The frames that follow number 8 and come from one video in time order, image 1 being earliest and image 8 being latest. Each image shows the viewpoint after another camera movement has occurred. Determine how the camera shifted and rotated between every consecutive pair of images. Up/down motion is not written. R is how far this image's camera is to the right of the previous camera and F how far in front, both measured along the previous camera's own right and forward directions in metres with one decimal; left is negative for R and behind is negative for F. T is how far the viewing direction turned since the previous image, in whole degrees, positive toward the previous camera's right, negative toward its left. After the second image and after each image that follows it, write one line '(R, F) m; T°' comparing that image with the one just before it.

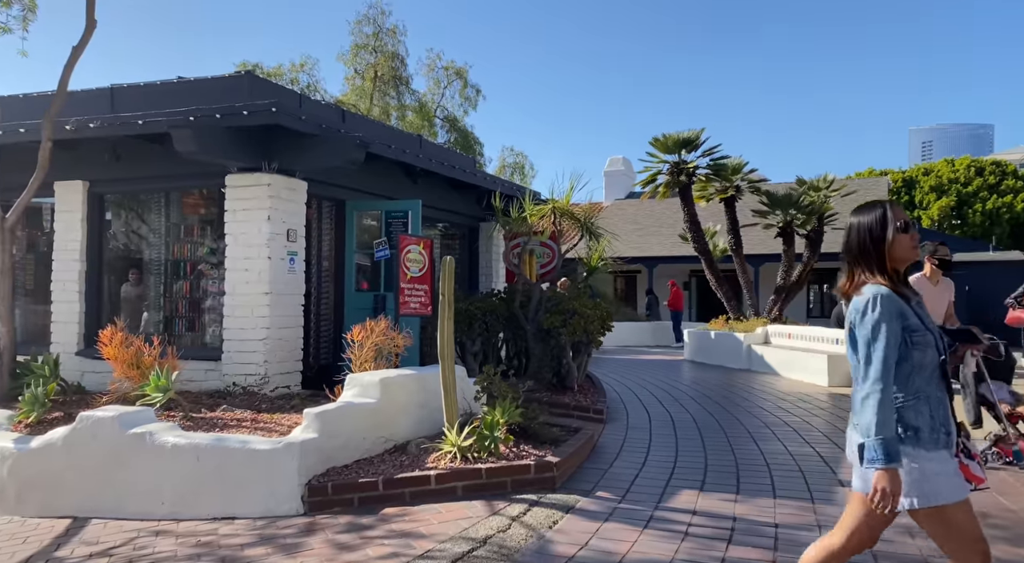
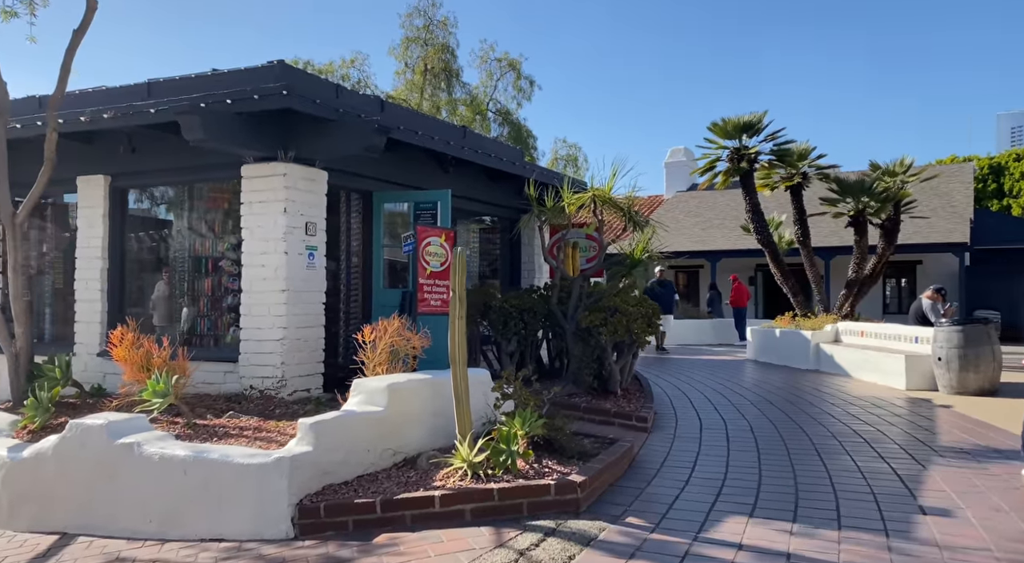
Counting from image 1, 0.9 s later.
(+0.3, +0.6) m; -5°
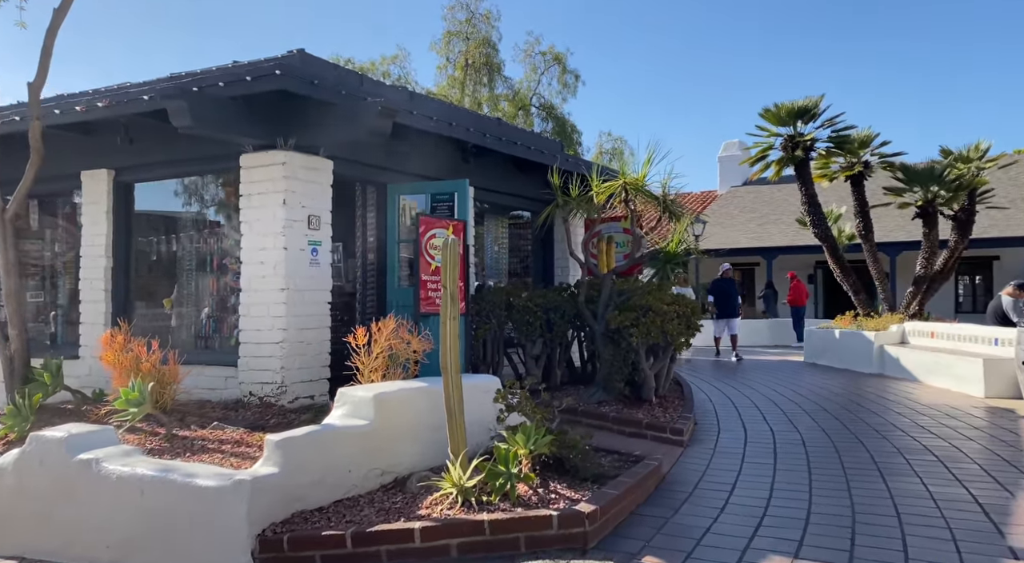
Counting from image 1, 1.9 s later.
(+0.3, +0.7) m; -4°
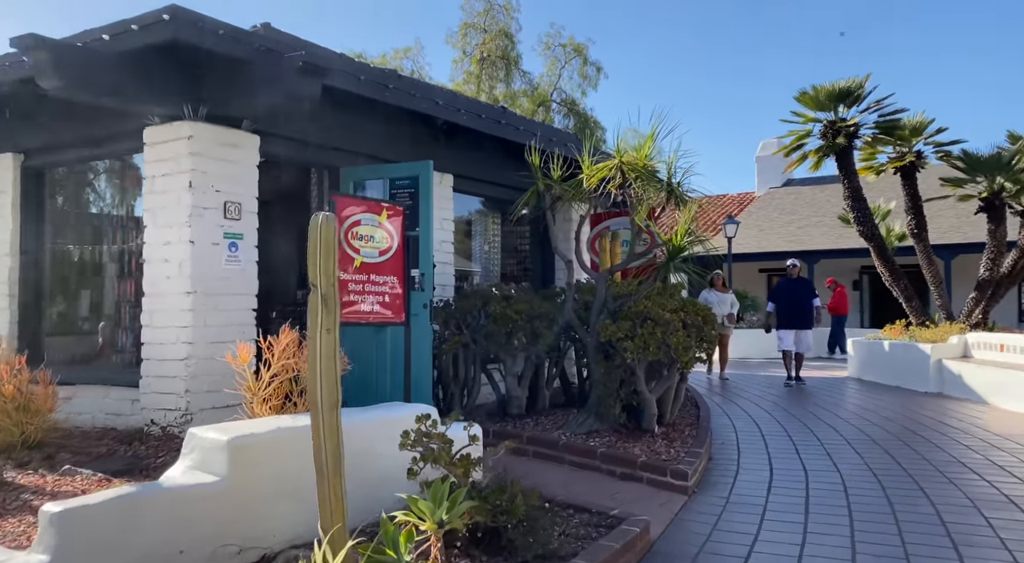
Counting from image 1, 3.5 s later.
(+0.6, +1.3) m; -3°
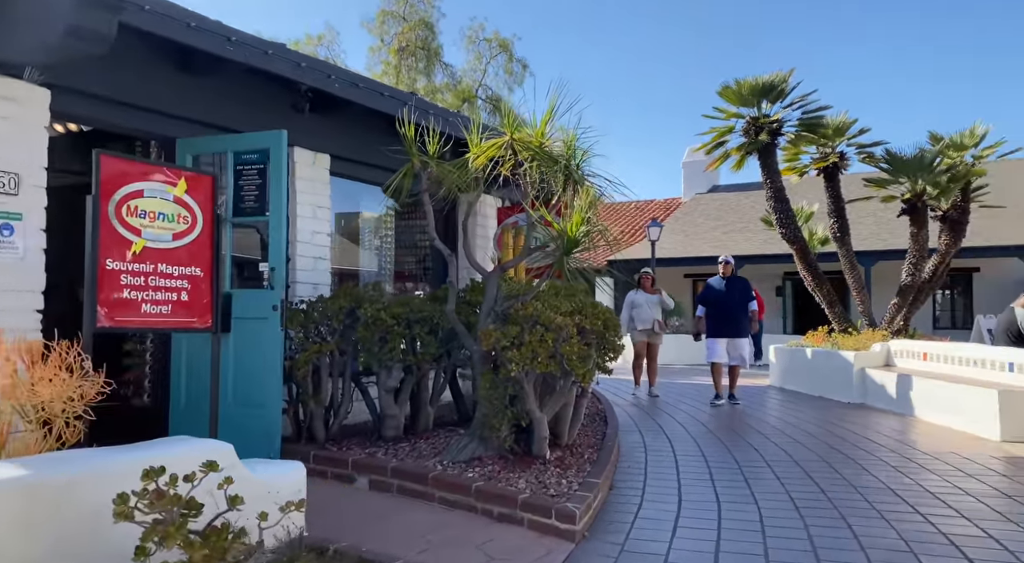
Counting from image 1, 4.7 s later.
(+0.5, +1.0) m; +5°
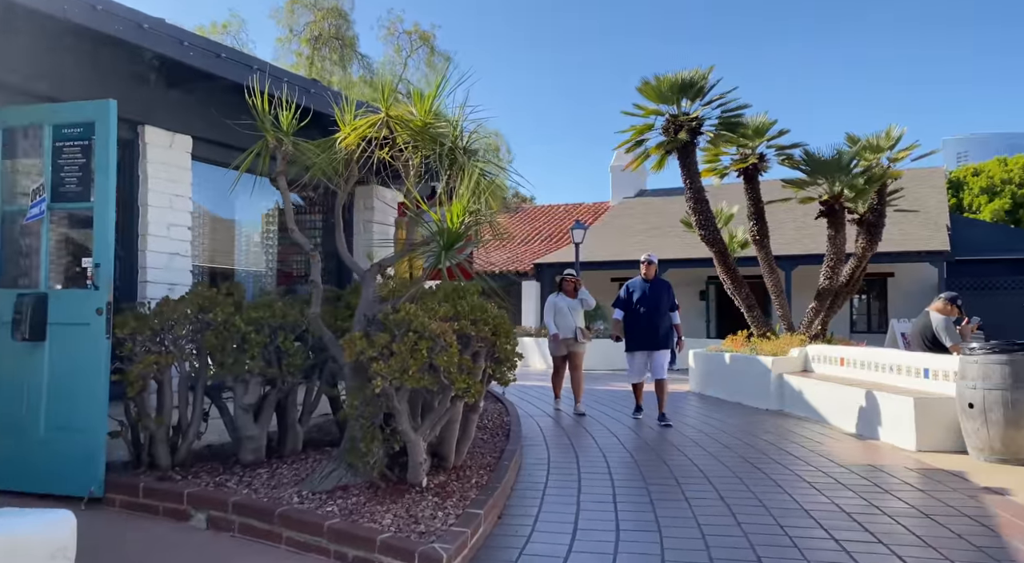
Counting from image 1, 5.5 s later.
(+0.4, +0.6) m; +5°
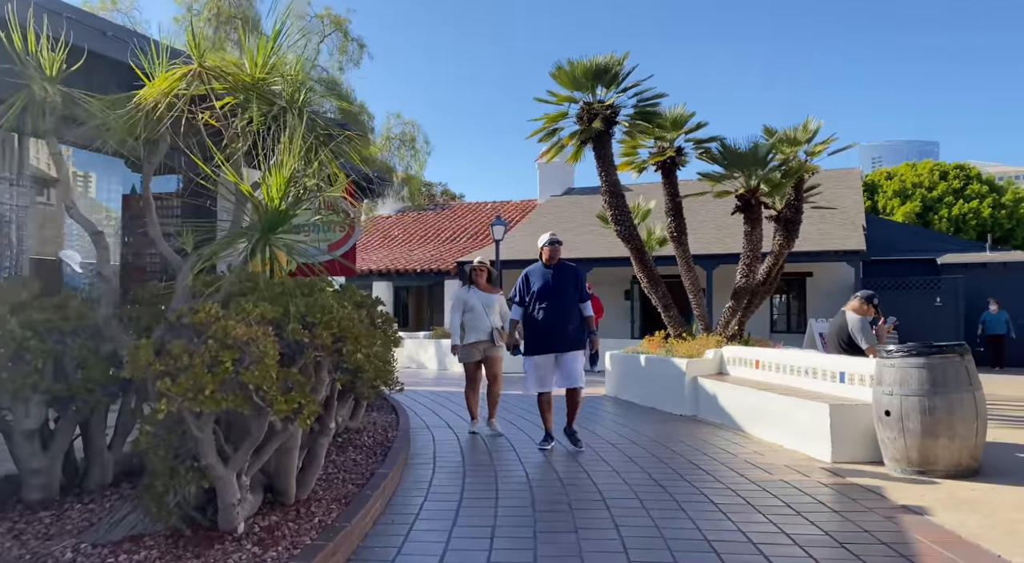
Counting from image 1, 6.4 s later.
(+0.4, +0.8) m; +5°
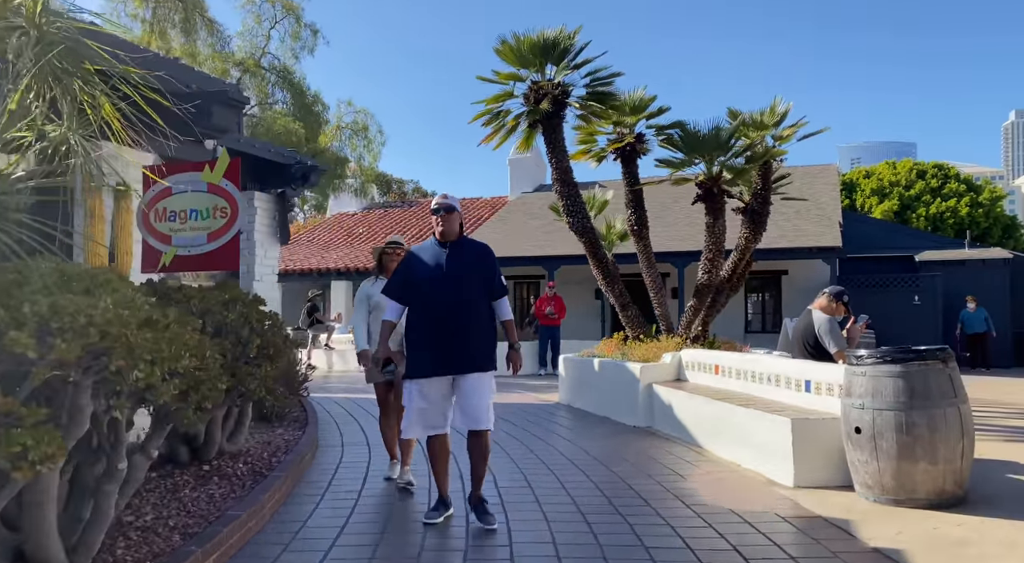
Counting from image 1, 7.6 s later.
(+0.6, +1.0) m; +1°
